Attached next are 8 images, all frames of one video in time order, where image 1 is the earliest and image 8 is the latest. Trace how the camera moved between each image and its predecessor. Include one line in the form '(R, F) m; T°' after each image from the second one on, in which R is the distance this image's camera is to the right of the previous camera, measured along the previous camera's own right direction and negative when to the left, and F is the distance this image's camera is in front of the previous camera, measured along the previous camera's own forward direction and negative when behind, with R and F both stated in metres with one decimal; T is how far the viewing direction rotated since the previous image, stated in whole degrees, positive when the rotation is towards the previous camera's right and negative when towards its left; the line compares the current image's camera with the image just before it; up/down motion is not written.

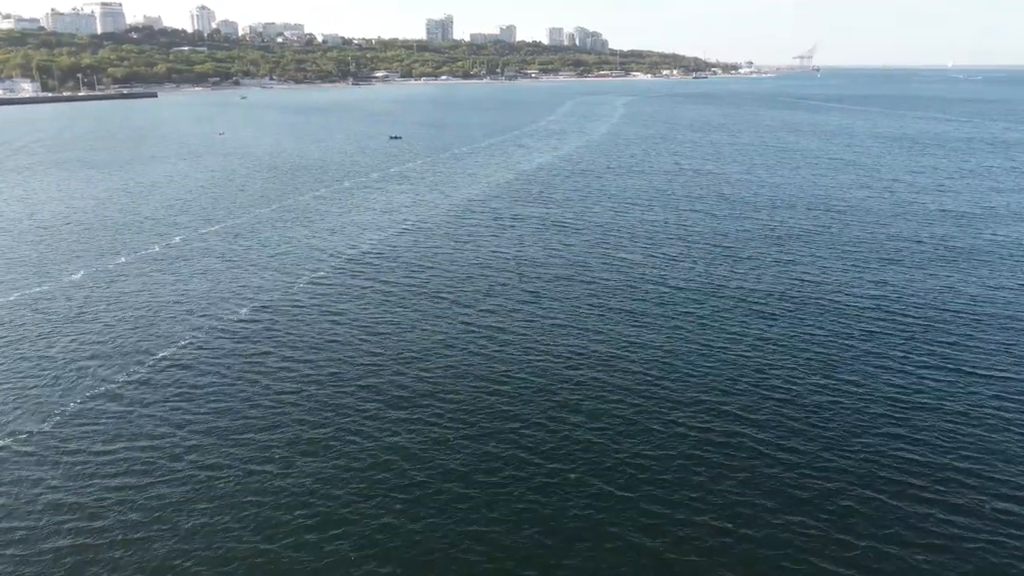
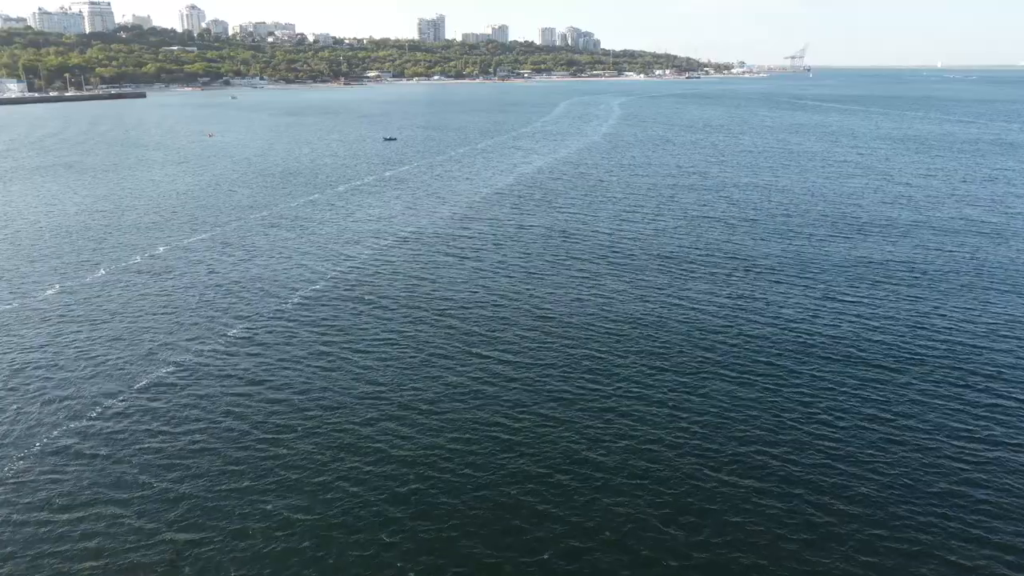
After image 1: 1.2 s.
(-0.8, +3.2) m; +1°
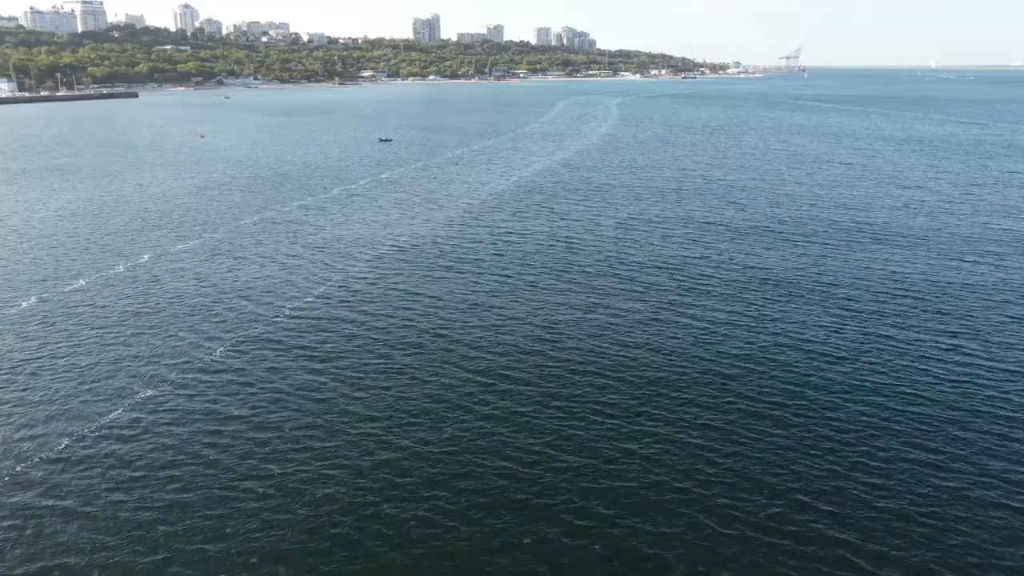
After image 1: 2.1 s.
(-0.4, +2.4) m; 0°
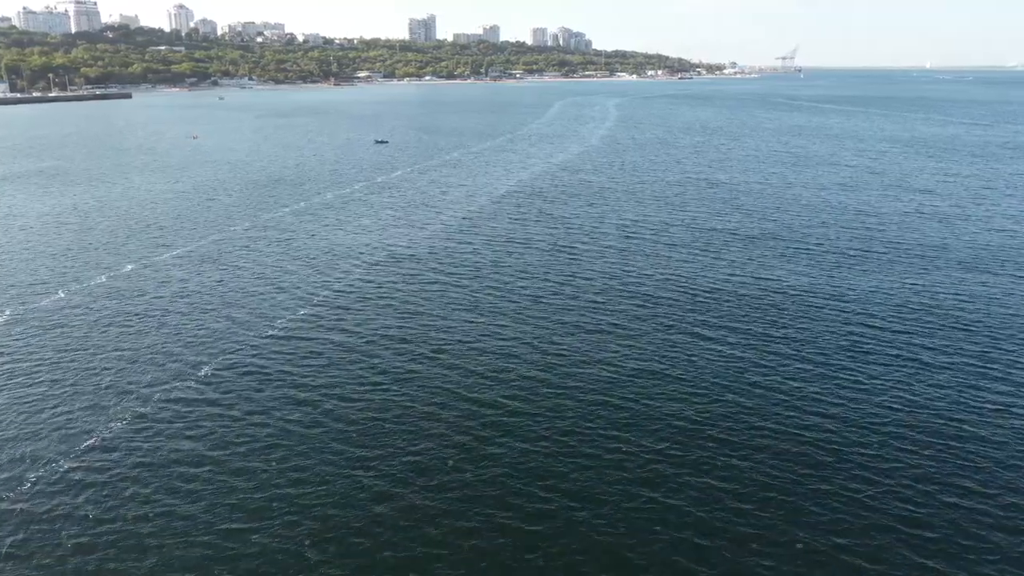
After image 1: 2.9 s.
(-0.3, +2.3) m; 0°
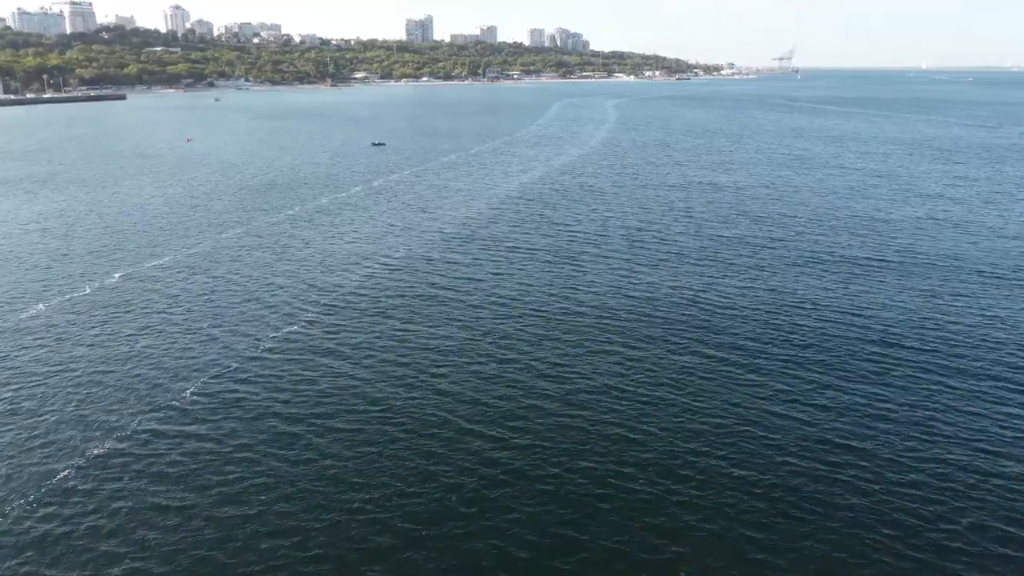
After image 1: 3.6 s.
(-0.3, +2.0) m; 0°
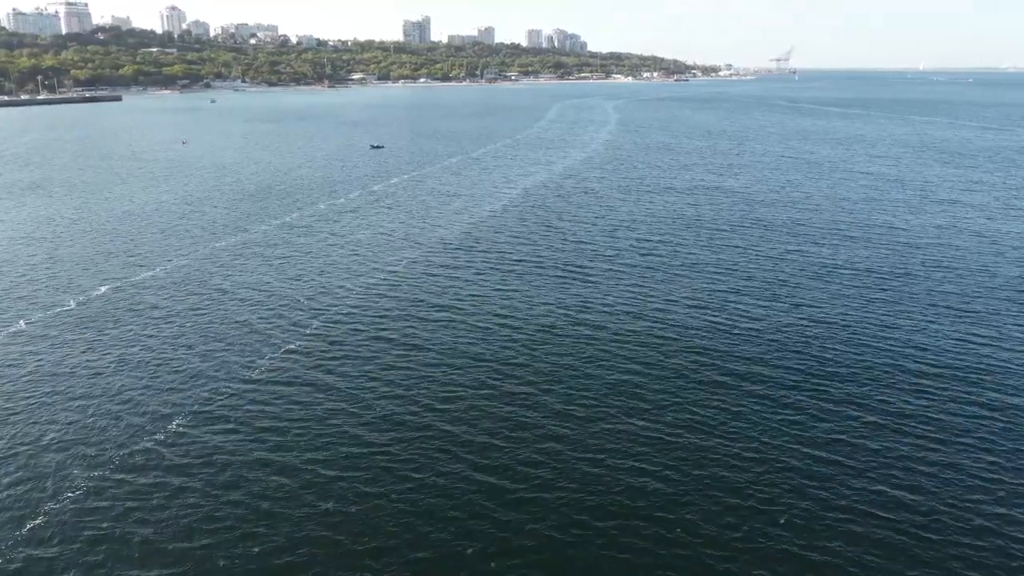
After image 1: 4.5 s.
(-0.7, +2.5) m; 0°
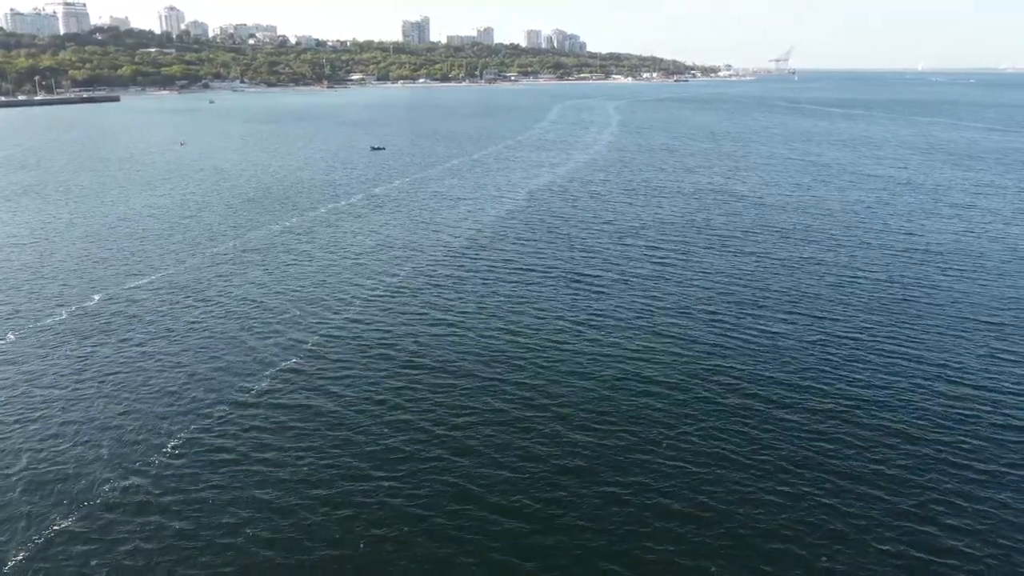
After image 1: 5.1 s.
(-0.6, +1.6) m; 0°
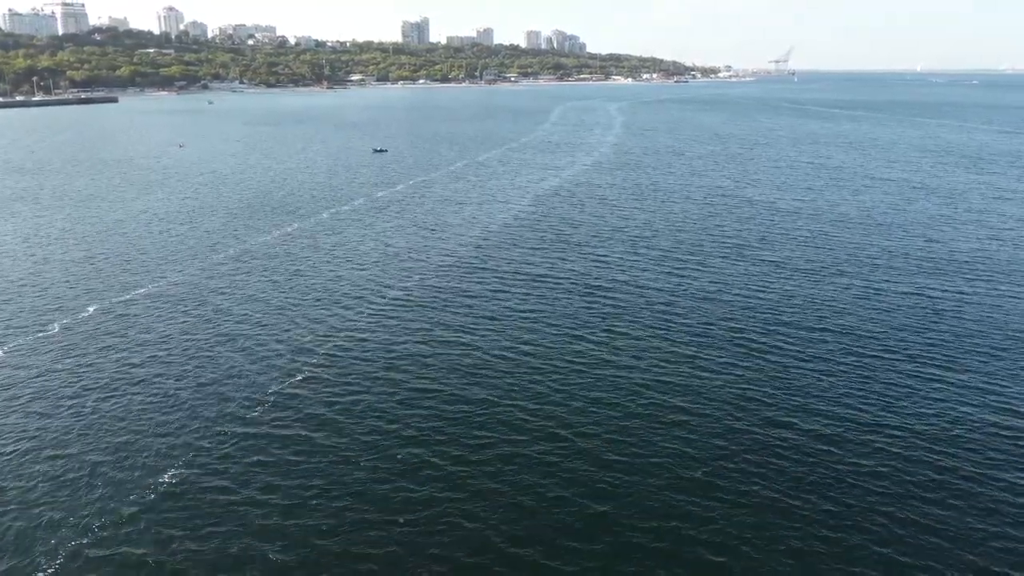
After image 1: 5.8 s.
(-0.8, +2.0) m; 0°
